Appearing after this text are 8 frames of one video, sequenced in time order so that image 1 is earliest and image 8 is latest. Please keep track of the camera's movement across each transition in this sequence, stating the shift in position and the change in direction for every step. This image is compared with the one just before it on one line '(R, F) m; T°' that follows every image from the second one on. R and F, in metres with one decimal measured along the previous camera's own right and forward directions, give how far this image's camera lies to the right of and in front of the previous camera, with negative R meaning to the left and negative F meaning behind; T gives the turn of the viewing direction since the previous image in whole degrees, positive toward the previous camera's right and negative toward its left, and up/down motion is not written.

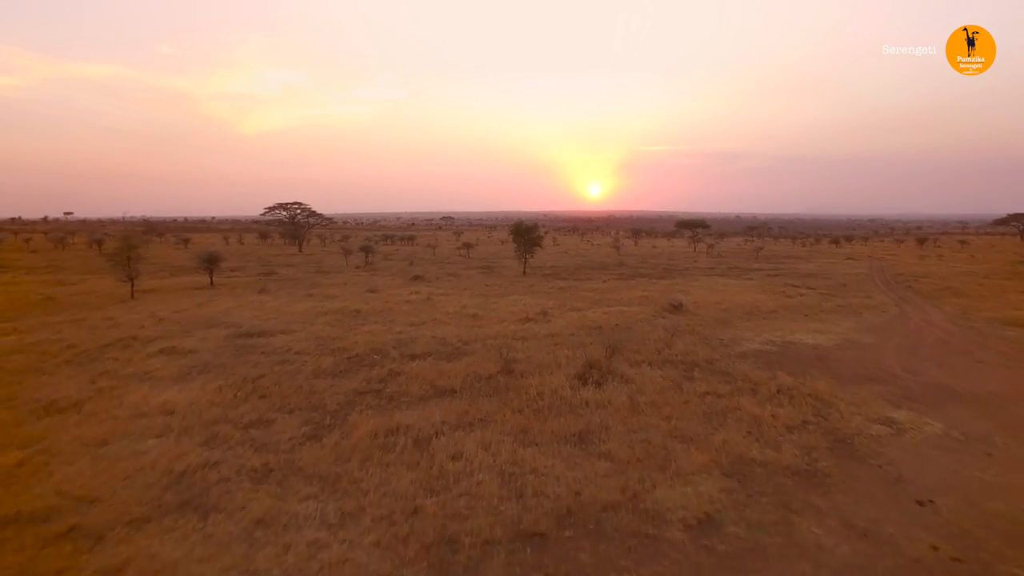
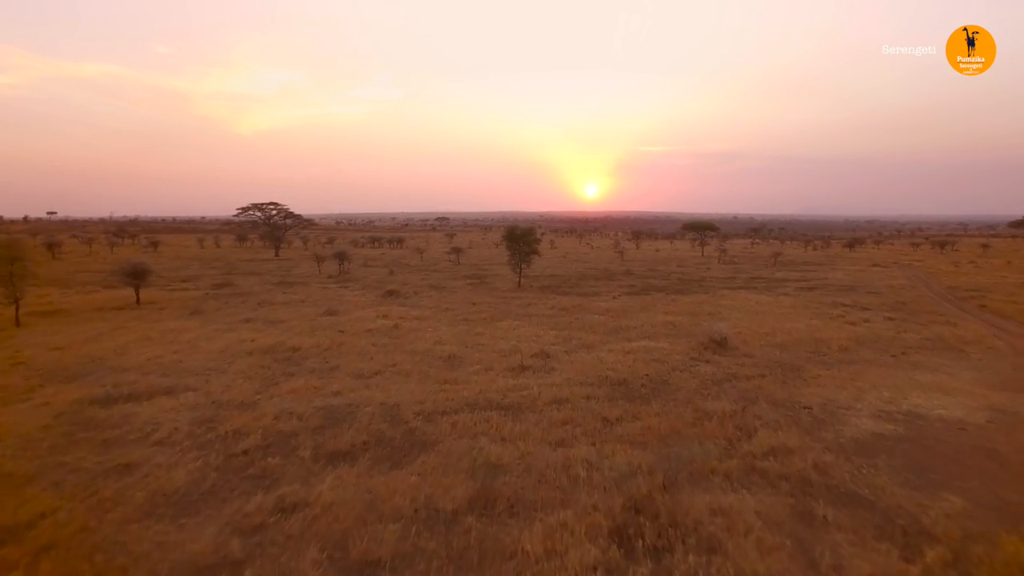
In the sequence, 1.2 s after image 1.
(+0.2, +6.5) m; 0°
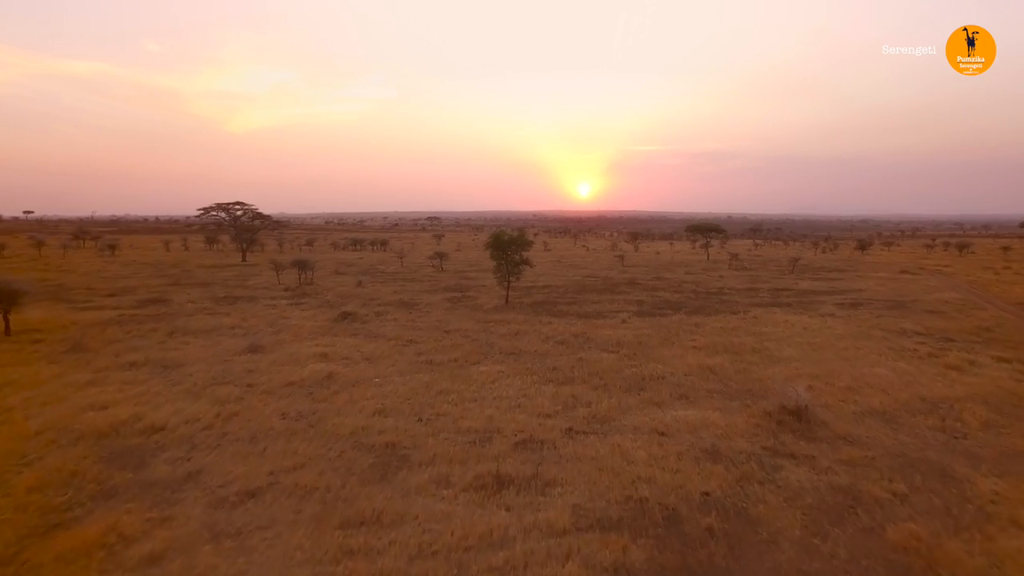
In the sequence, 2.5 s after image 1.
(+0.4, +6.7) m; +1°
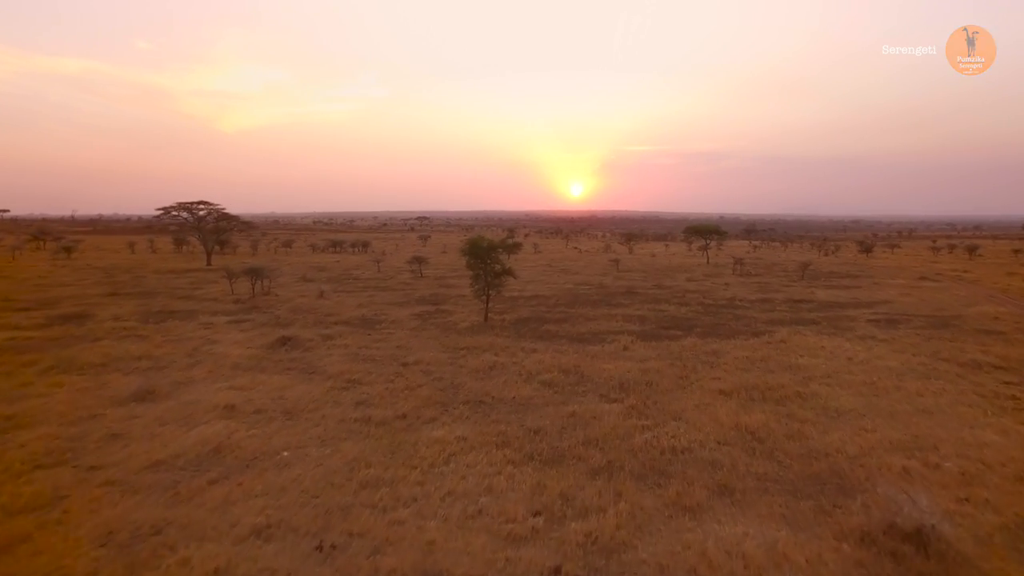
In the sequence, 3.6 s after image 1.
(+0.5, +5.0) m; +1°
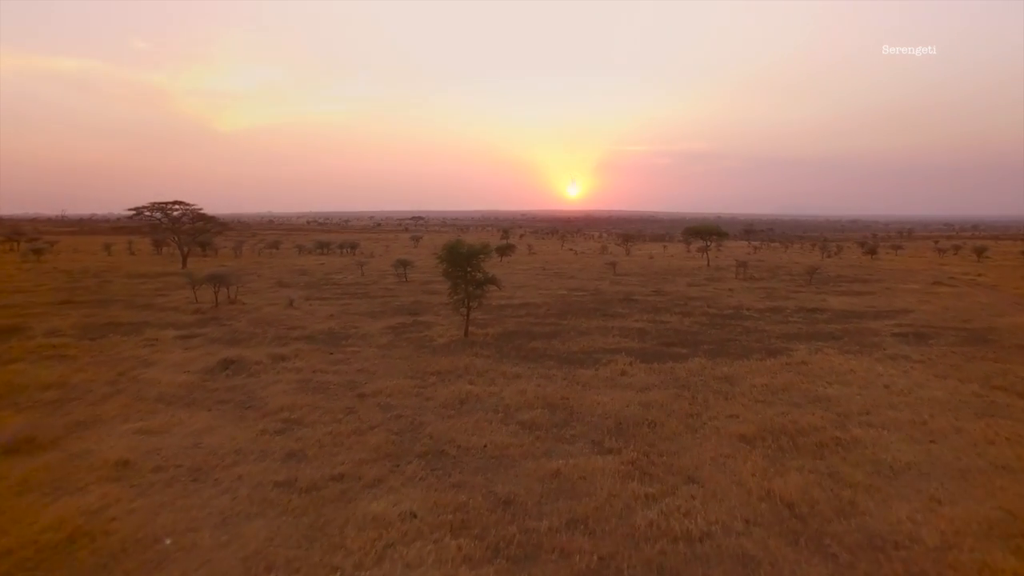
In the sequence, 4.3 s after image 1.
(+0.5, +3.1) m; 0°
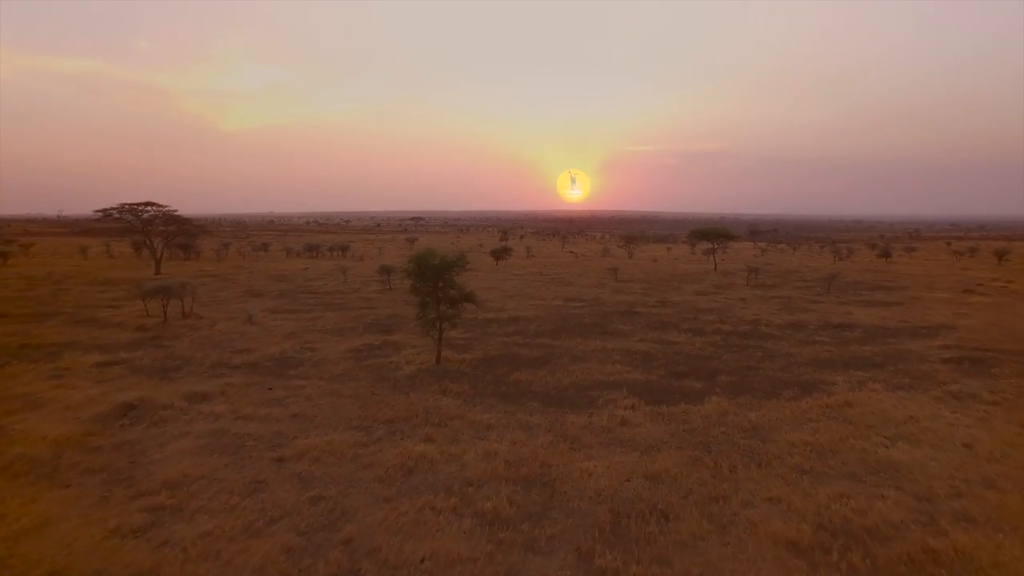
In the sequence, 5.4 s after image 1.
(+0.7, +4.0) m; 0°
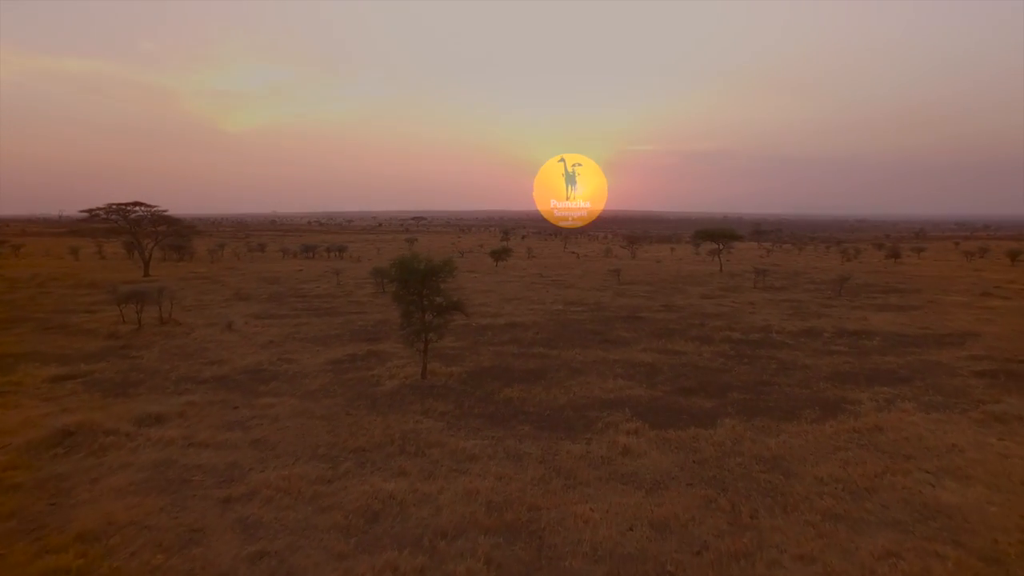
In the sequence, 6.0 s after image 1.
(+0.3, +1.8) m; 0°
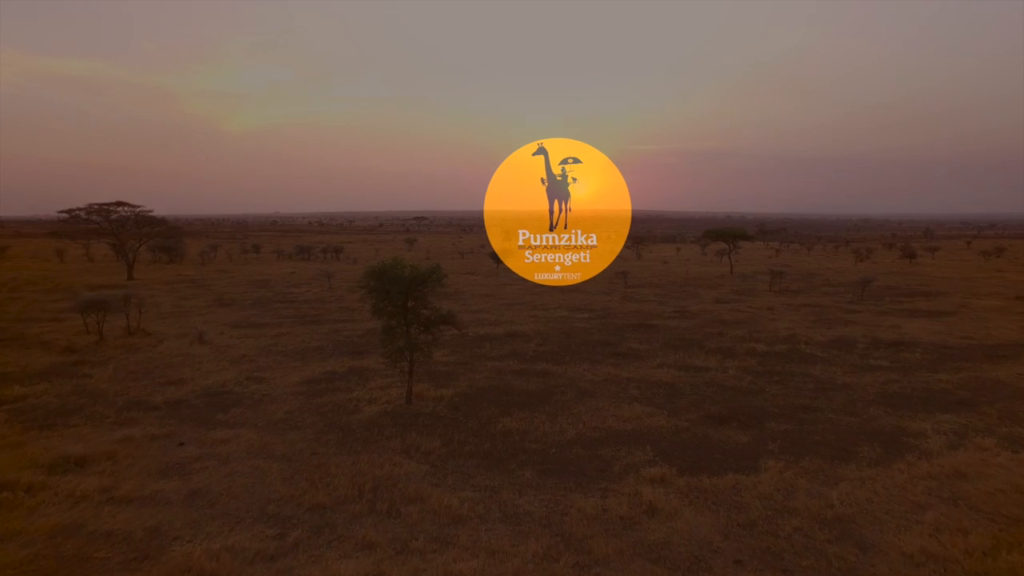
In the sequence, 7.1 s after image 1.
(+0.1, +2.8) m; 0°
